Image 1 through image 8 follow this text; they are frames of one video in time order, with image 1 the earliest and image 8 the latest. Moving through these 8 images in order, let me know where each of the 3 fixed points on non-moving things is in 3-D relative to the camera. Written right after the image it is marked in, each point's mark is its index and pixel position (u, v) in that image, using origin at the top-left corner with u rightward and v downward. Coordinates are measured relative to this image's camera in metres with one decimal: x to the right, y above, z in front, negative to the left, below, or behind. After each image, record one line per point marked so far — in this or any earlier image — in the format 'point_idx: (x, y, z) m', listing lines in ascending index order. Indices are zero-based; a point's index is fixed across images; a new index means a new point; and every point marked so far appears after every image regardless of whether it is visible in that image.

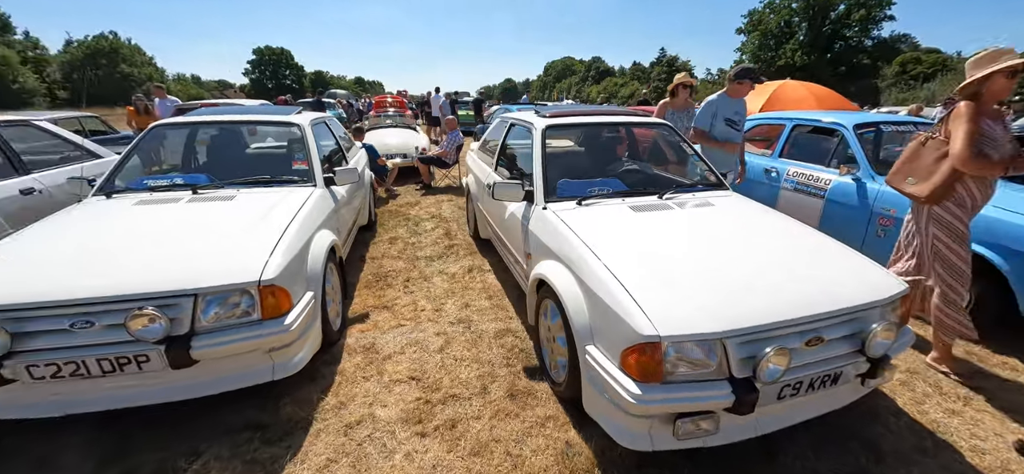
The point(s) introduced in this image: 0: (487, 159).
0: (-0.3, +1.0, +5.1) m
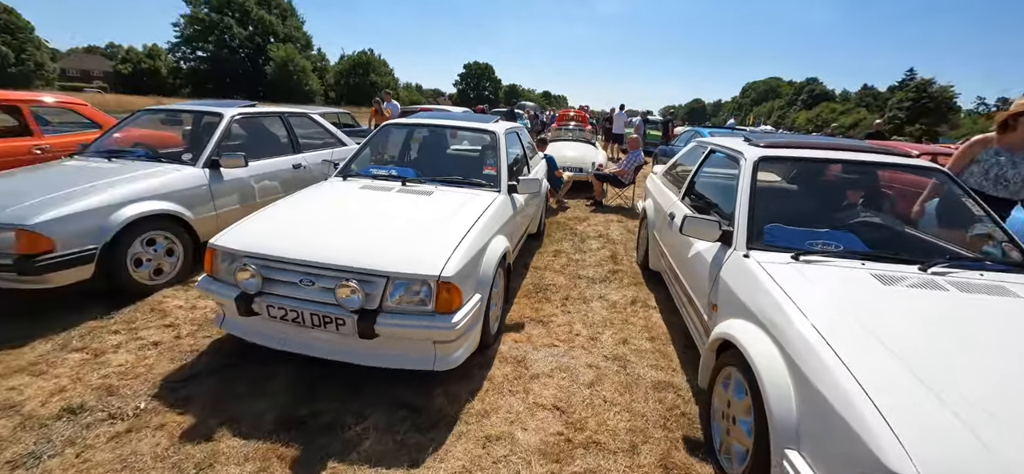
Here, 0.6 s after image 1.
0: (+1.8, +0.6, +4.6) m
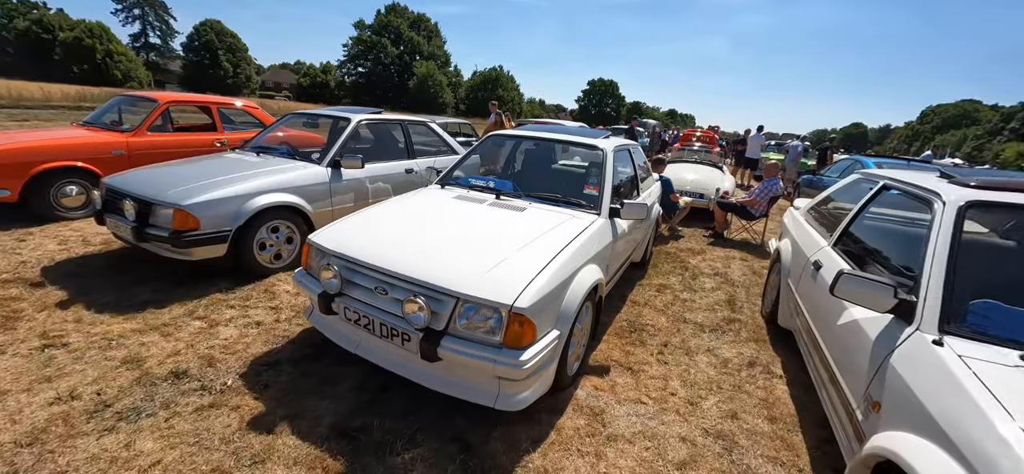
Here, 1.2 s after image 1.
0: (+2.8, +0.1, +3.7) m
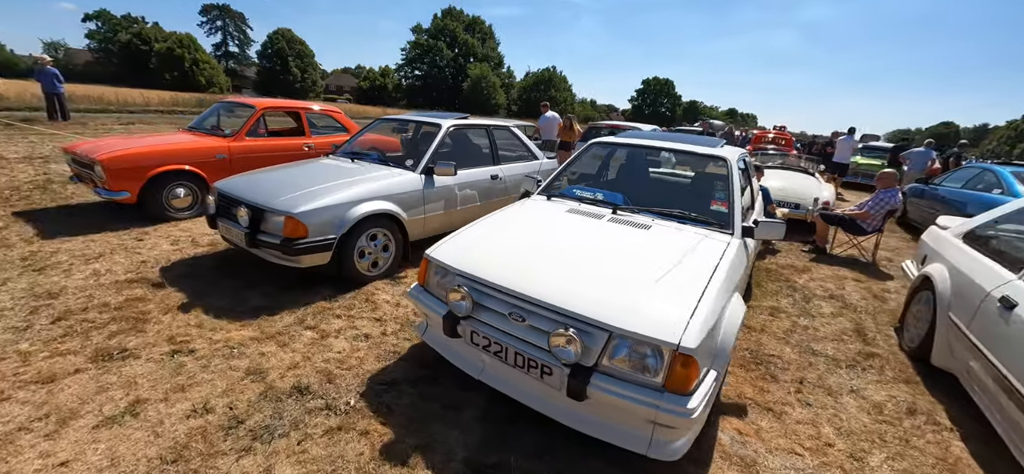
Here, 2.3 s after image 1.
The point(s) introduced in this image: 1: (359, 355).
0: (+3.7, -0.1, +3.1) m
1: (-1.0, -0.8, +2.7) m
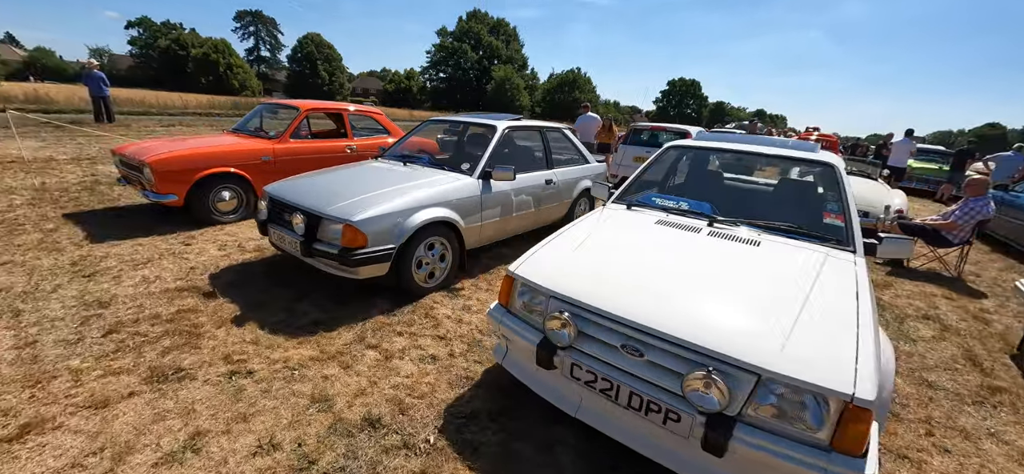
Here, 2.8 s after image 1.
0: (+4.2, -0.2, +2.6) m
1: (-0.5, -0.9, +2.4) m
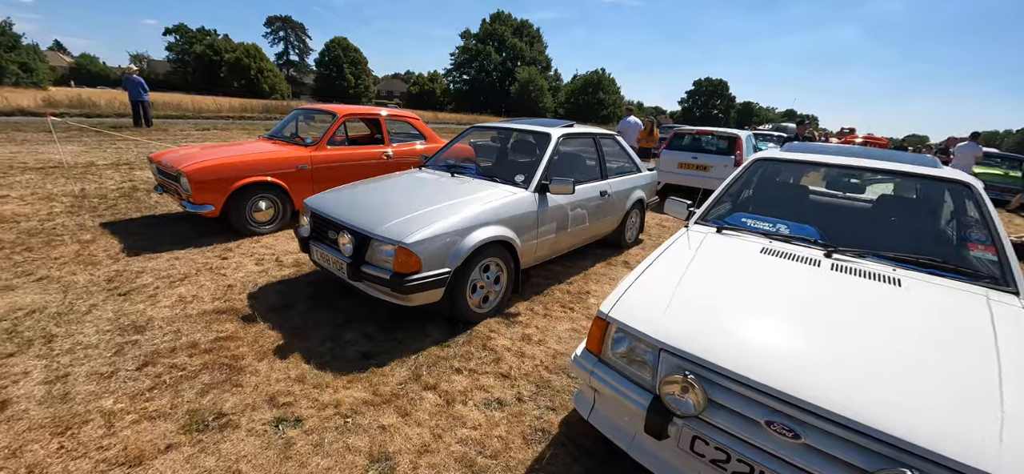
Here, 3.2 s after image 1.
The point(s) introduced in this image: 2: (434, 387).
0: (+4.7, -0.4, +2.1) m
1: (-0.1, -1.0, +2.1) m
2: (-0.5, -0.9, +2.4) m
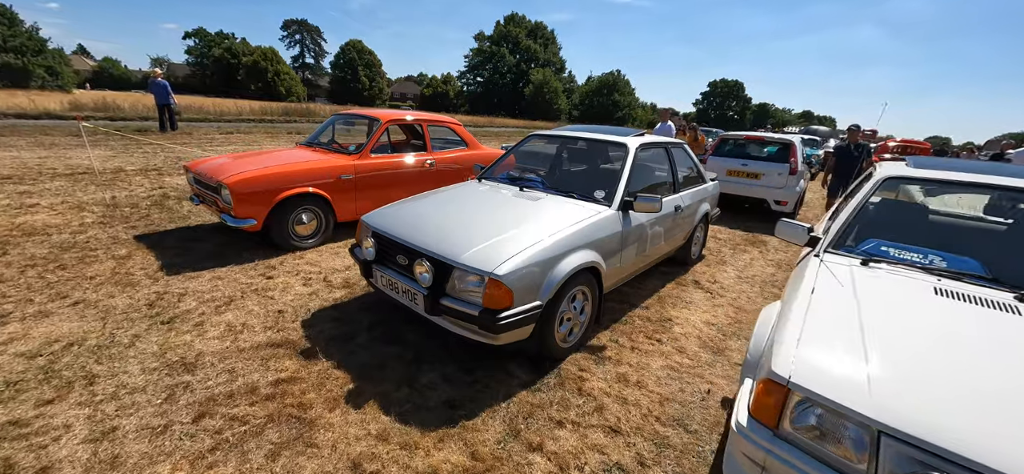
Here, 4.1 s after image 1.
0: (+5.3, -0.6, +1.6) m
1: (+0.5, -1.2, +1.7) m
2: (+0.1, -1.0, +2.0) m
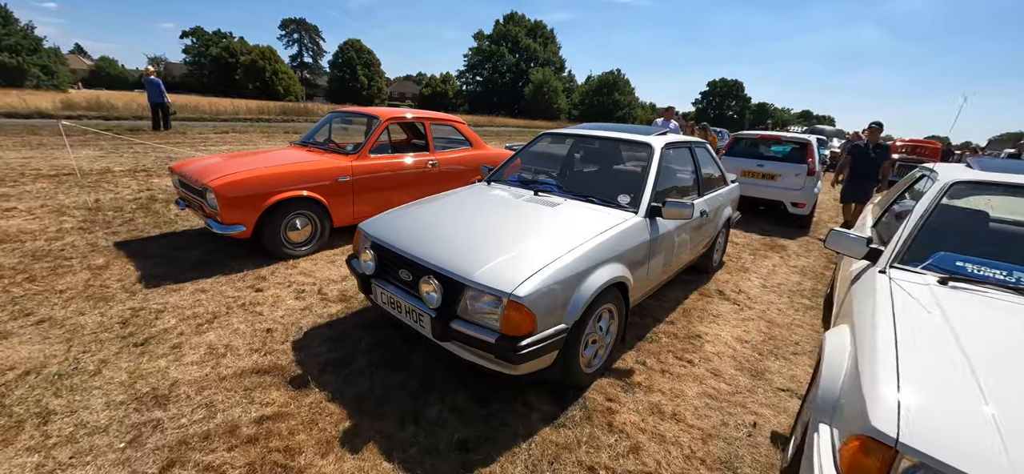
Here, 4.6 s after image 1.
0: (+5.4, -0.7, +1.3) m
1: (+0.6, -1.2, +1.4) m
2: (+0.2, -1.1, +1.7) m
